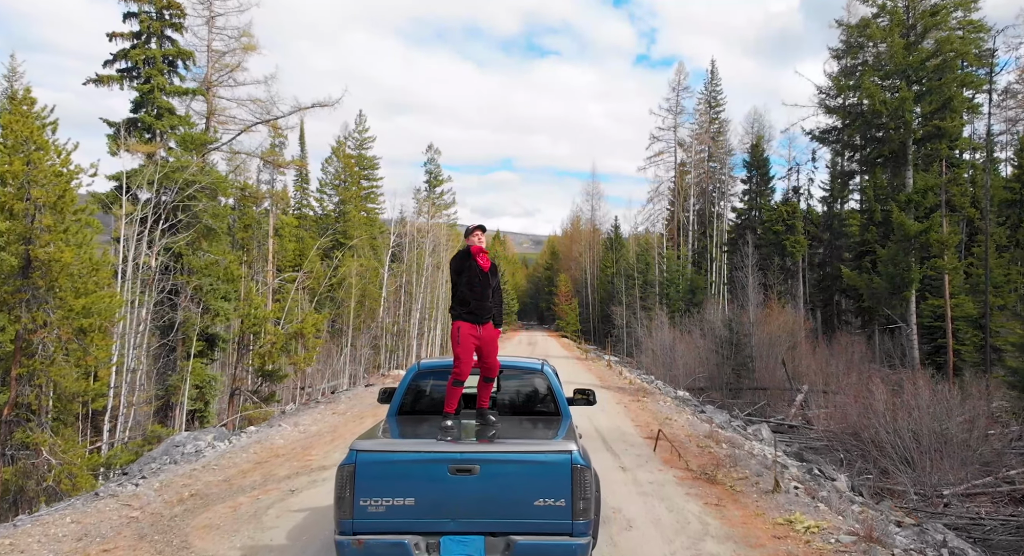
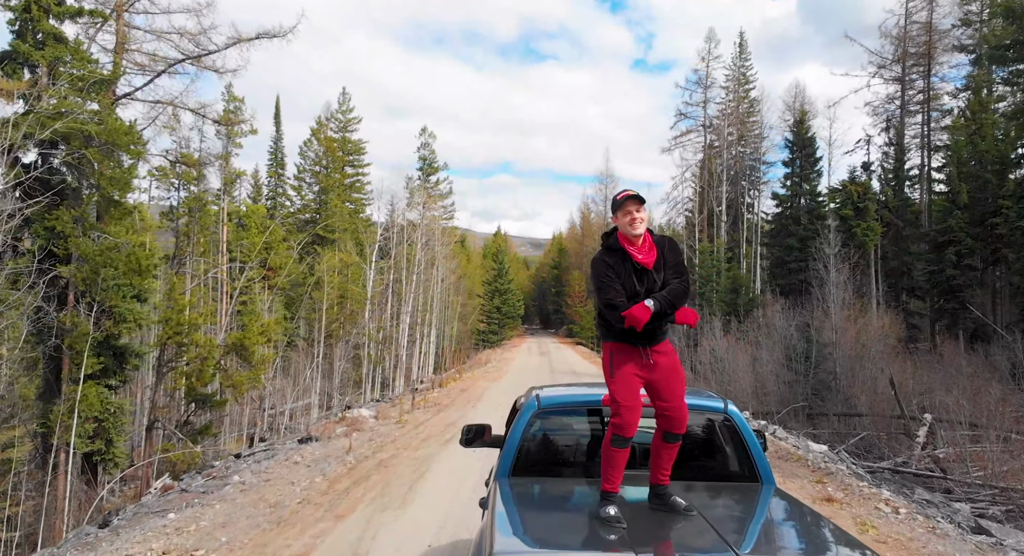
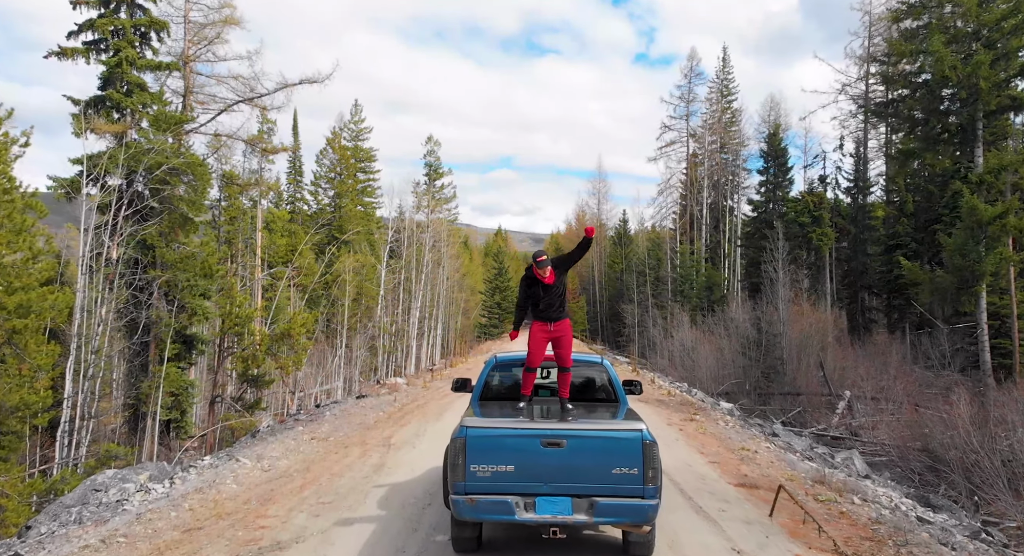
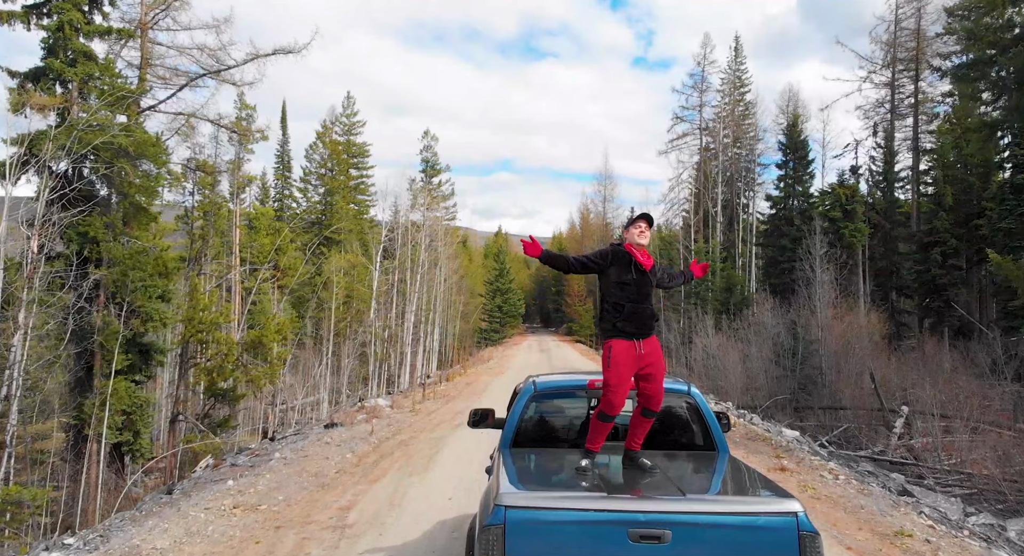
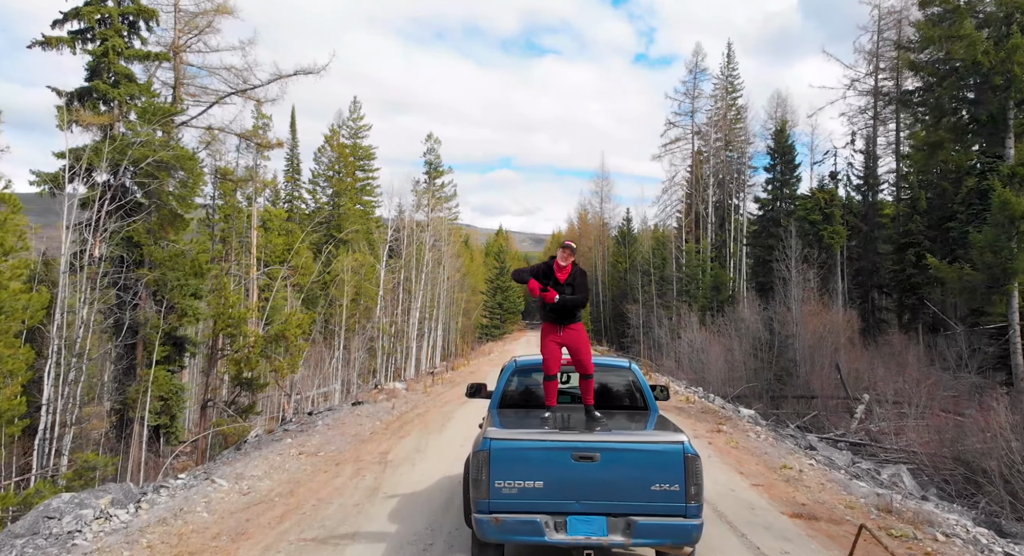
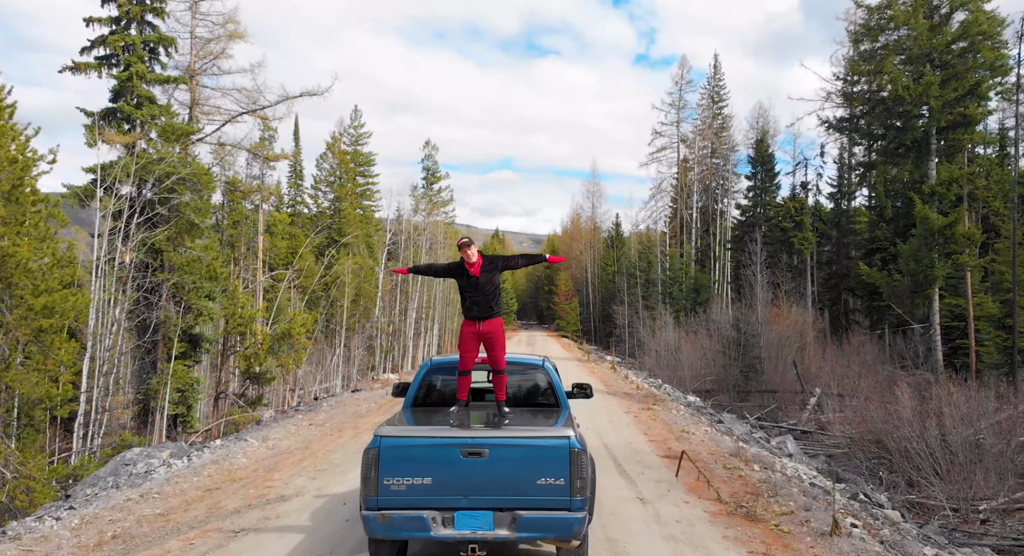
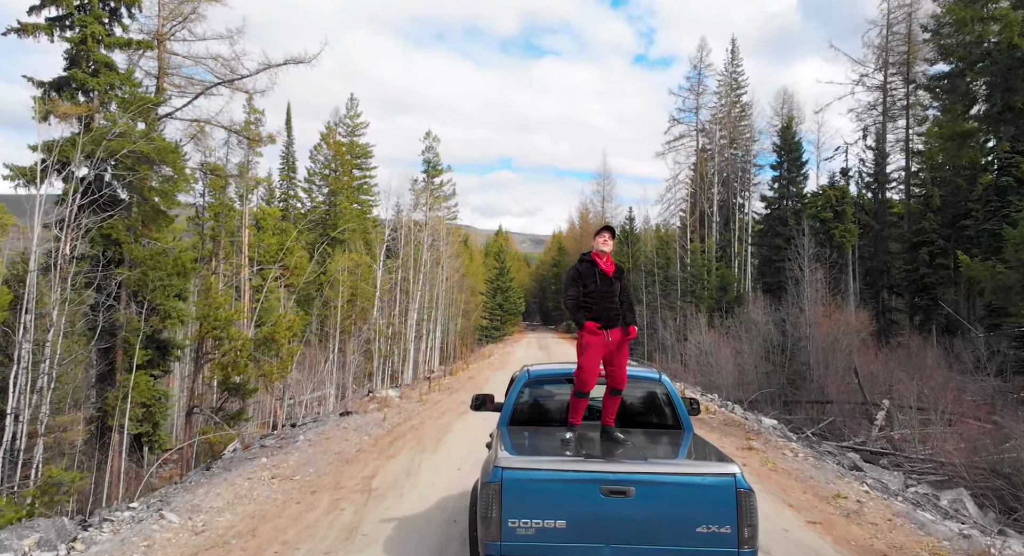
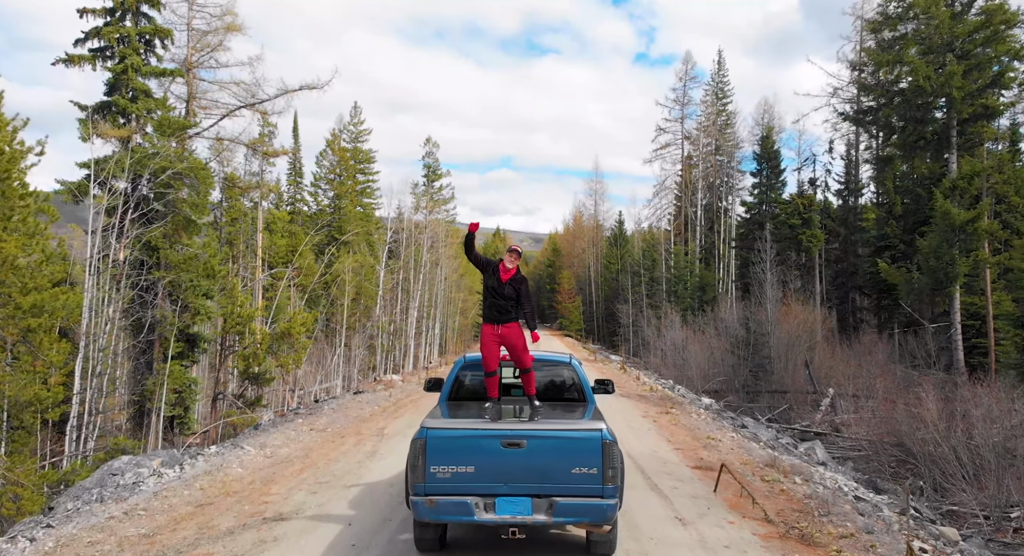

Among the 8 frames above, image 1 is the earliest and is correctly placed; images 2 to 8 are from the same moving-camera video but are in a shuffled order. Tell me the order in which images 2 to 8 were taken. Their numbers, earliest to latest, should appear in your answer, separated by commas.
6, 8, 3, 5, 7, 4, 2
